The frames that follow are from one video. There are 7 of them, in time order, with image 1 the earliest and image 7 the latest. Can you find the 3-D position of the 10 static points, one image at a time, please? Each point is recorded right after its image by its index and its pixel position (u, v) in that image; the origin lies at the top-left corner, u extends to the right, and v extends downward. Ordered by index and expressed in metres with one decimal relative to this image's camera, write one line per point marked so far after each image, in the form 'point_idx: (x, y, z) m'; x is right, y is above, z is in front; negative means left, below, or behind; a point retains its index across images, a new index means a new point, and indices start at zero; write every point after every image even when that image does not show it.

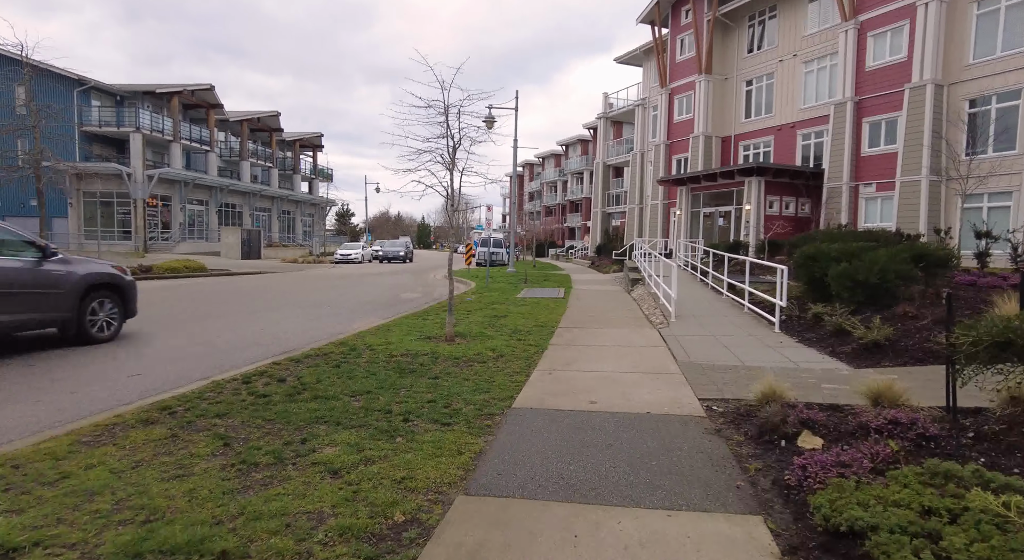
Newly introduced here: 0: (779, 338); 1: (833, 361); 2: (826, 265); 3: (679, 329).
0: (+4.1, -0.9, +8.0) m
1: (+3.9, -1.0, +6.4) m
2: (+6.0, +0.3, +9.8) m
3: (+2.9, -0.9, +9.0) m
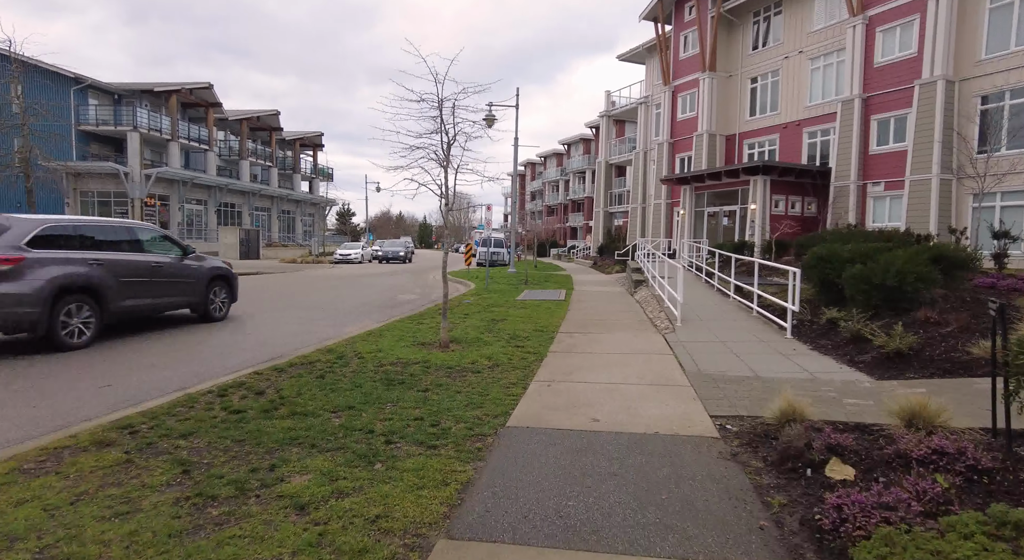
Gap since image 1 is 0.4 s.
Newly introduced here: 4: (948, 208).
0: (+4.1, -0.9, +7.6) m
1: (+3.9, -1.1, +5.9) m
2: (+5.9, +0.2, +9.4) m
3: (+2.9, -0.9, +8.6) m
4: (+16.6, +2.7, +19.8) m
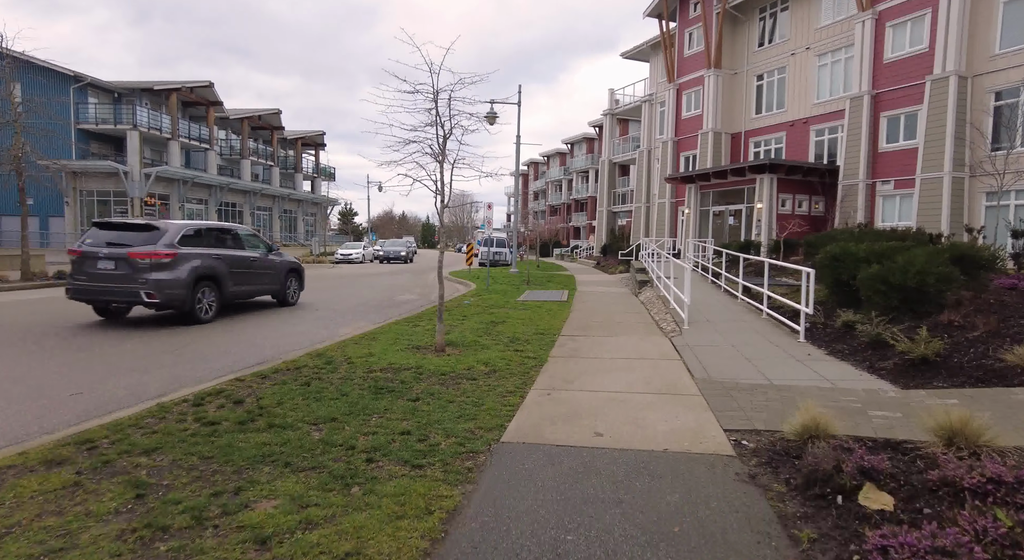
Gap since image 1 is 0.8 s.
0: (+4.1, -1.0, +7.2) m
1: (+3.9, -1.1, +5.5) m
2: (+5.9, +0.2, +9.0) m
3: (+2.9, -0.9, +8.2) m
4: (+16.7, +2.7, +19.3) m
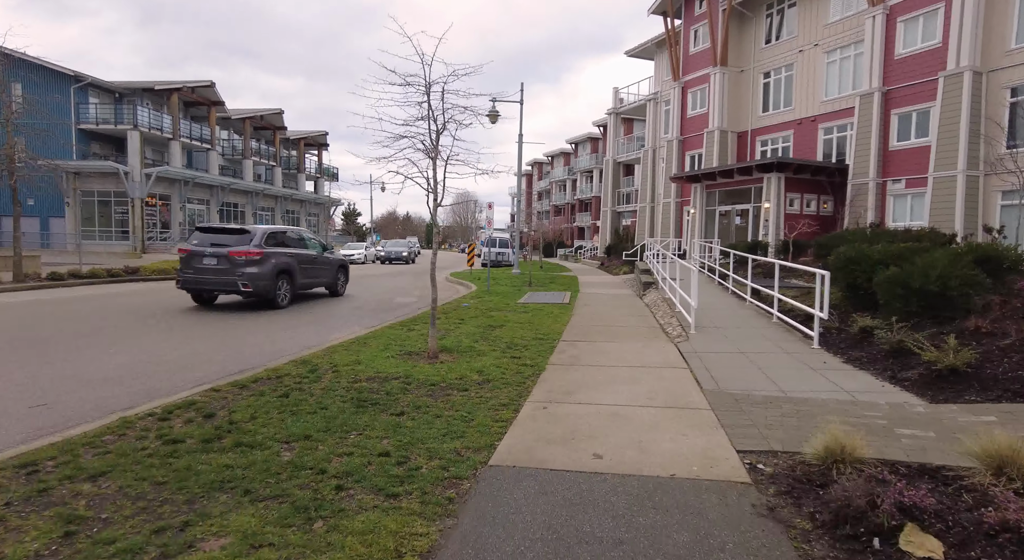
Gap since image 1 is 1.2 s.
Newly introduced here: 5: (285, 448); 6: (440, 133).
0: (+4.0, -1.0, +6.7) m
1: (+3.8, -1.1, +5.1) m
2: (+5.9, +0.2, +8.5) m
3: (+2.8, -1.0, +7.8) m
4: (+16.7, +2.7, +18.7) m
5: (-1.8, -1.3, +4.0) m
6: (-1.0, +2.0, +7.2) m
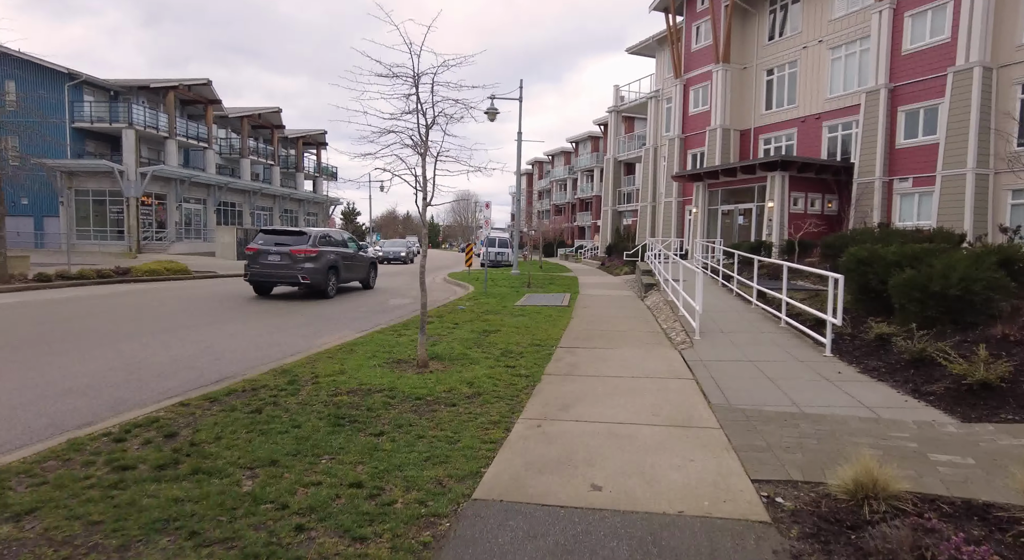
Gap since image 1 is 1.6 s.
0: (+4.0, -1.0, +6.3) m
1: (+3.7, -1.2, +4.7) m
2: (+5.8, +0.1, +8.1) m
3: (+2.8, -1.0, +7.4) m
4: (+16.7, +2.6, +18.3) m
5: (-1.8, -1.4, +3.6) m
6: (-1.1, +2.0, +6.8) m
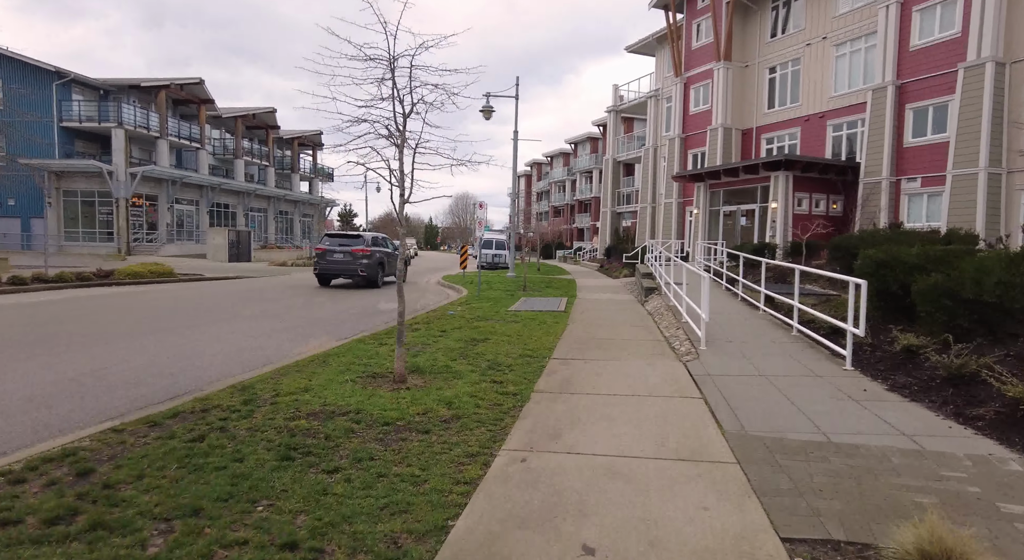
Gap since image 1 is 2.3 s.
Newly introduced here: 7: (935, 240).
0: (+3.8, -1.1, +5.6) m
1: (+3.6, -1.2, +4.0) m
2: (+5.7, +0.1, +7.4) m
3: (+2.6, -1.1, +6.7) m
4: (+16.5, +2.5, +17.6) m
5: (-2.0, -1.4, +2.9) m
6: (-1.2, +1.9, +6.1) m
7: (+7.5, +0.7, +9.2) m
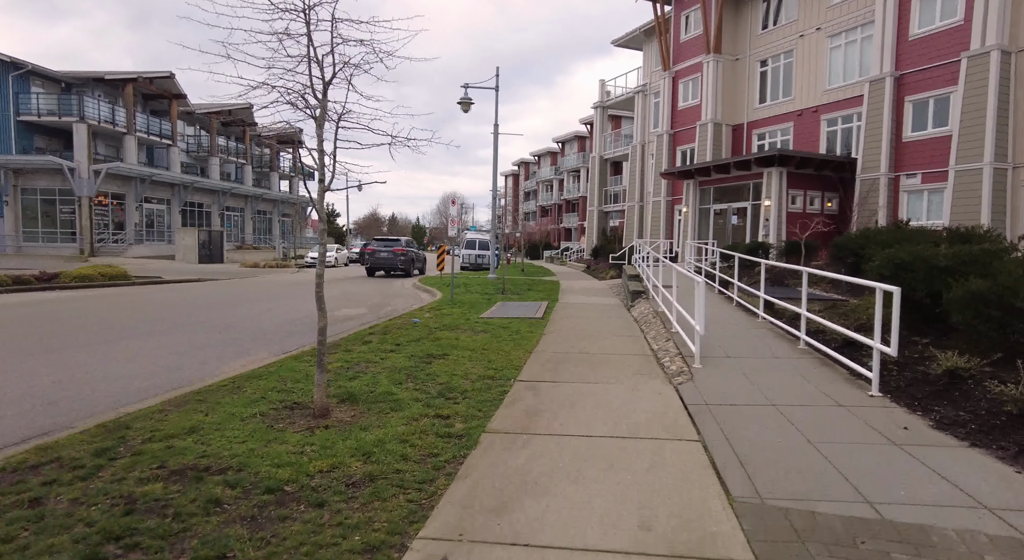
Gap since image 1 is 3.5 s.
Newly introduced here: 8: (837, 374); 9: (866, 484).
0: (+3.3, -1.2, +4.5) m
1: (+3.1, -1.3, +2.8) m
2: (+5.1, 0.0, +6.3) m
3: (+2.1, -1.2, +5.5) m
4: (+15.8, +2.5, +16.7) m
5: (-2.4, -1.5, +1.6) m
6: (-1.7, +1.8, +4.9) m
7: (+7.0, +0.7, +8.1) m
8: (+3.8, -1.1, +6.0) m
9: (+2.3, -1.3, +3.4) m
